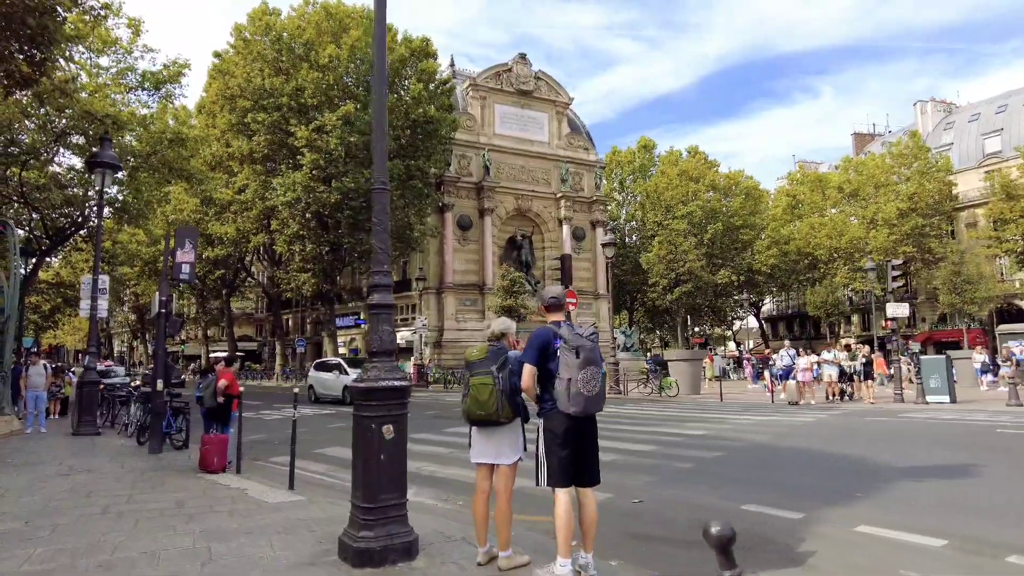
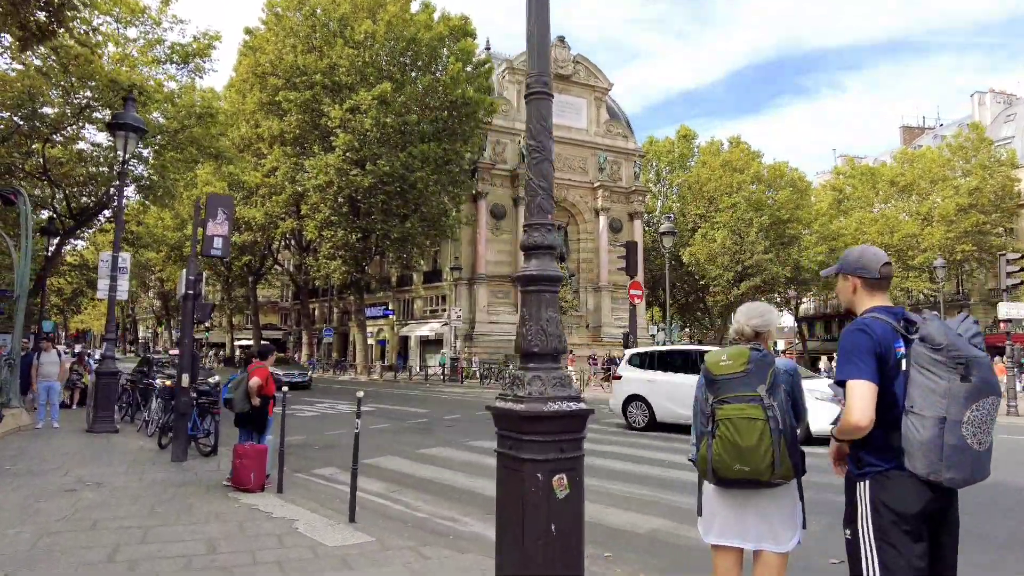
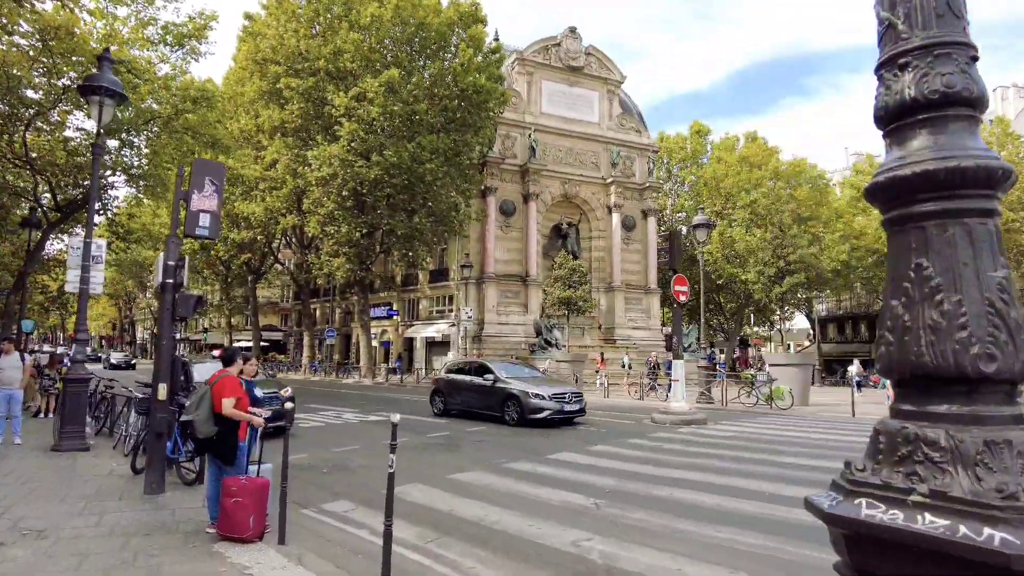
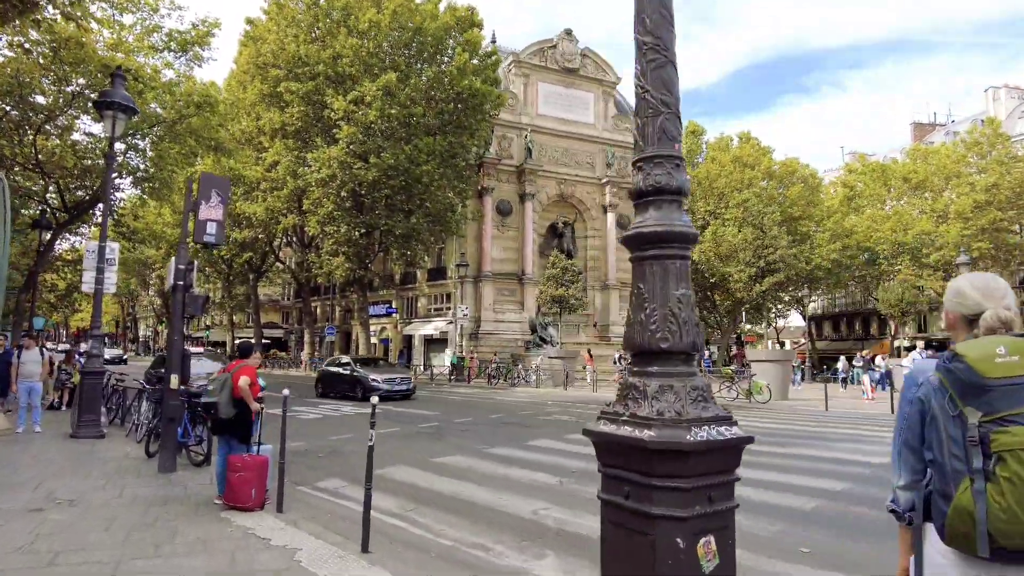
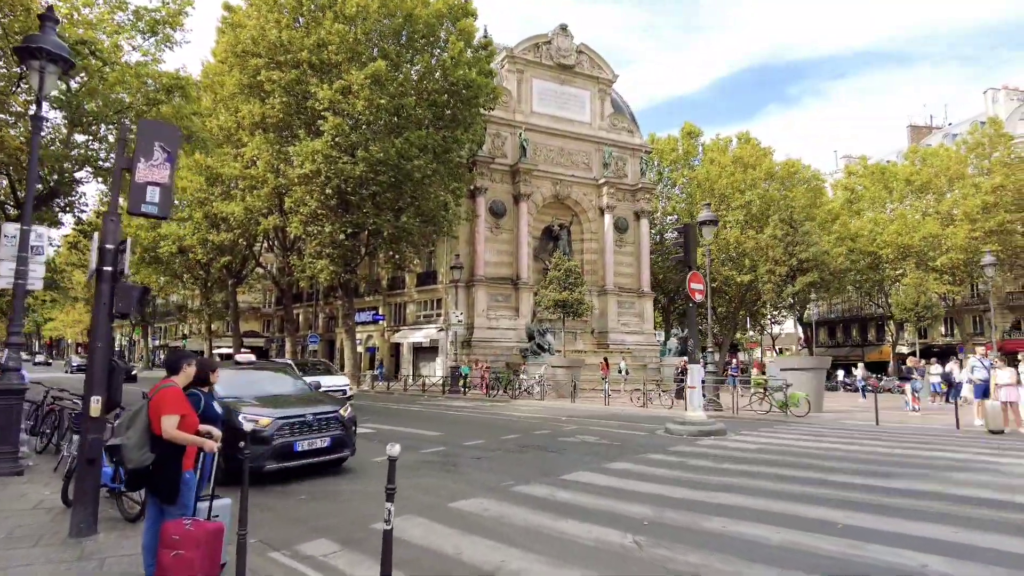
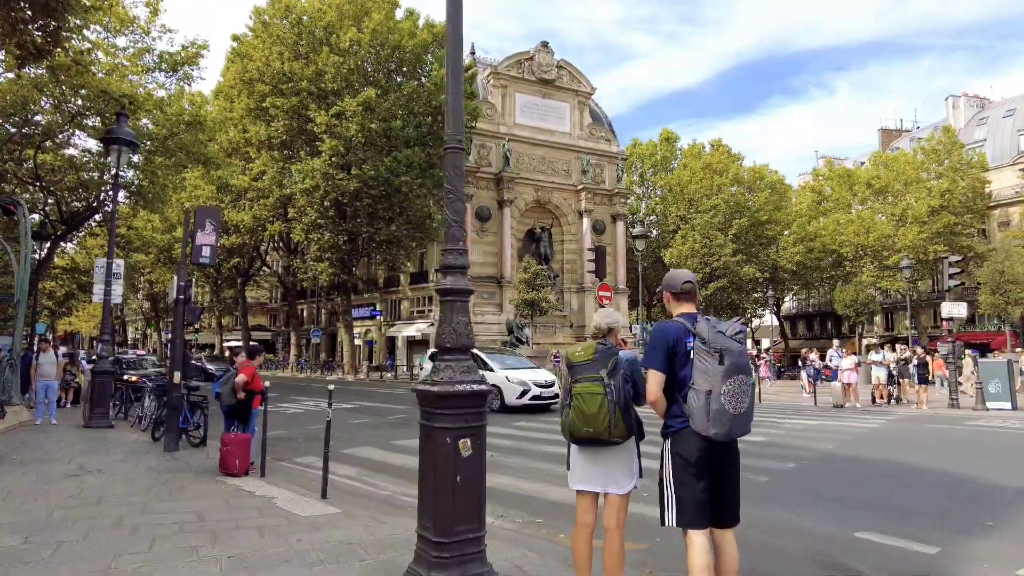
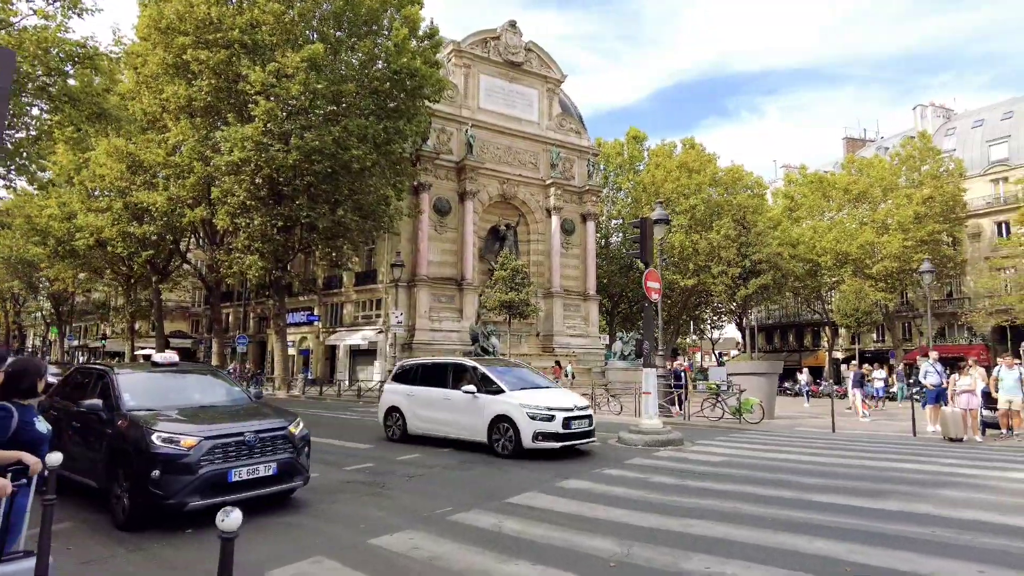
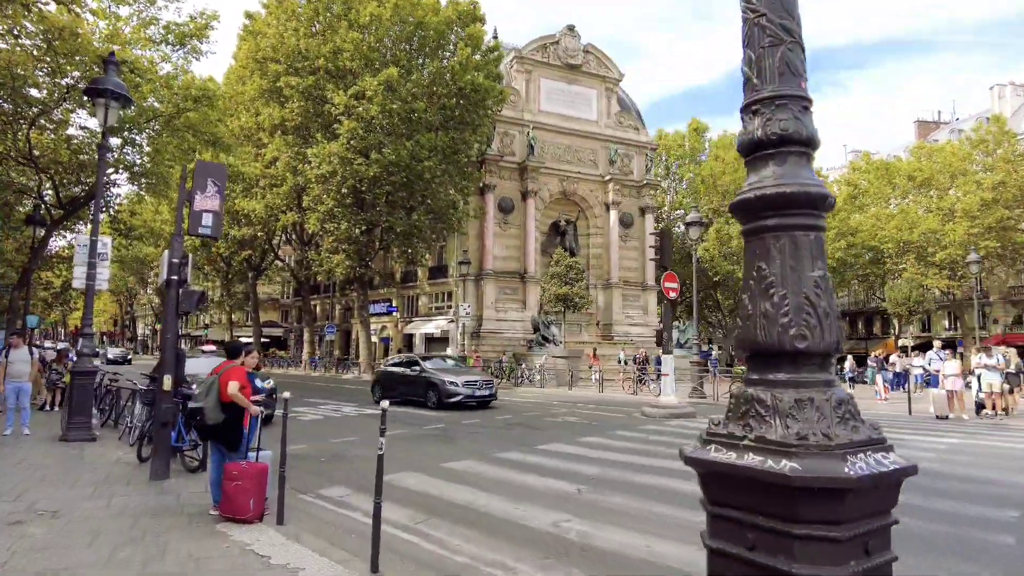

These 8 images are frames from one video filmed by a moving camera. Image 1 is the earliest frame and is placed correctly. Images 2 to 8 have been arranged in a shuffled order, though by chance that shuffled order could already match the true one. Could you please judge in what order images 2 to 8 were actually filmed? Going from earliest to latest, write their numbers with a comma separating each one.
6, 2, 4, 8, 3, 5, 7
